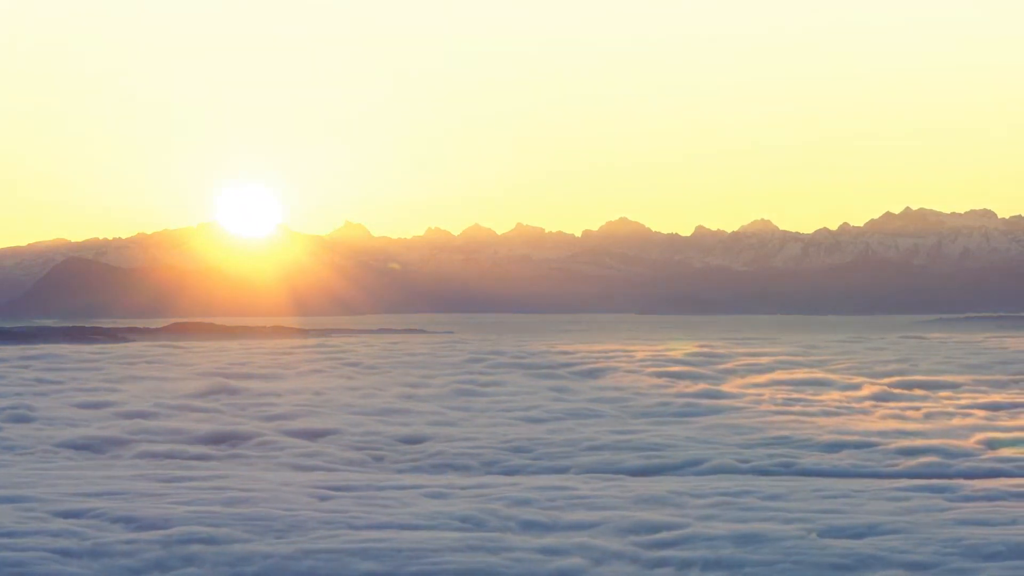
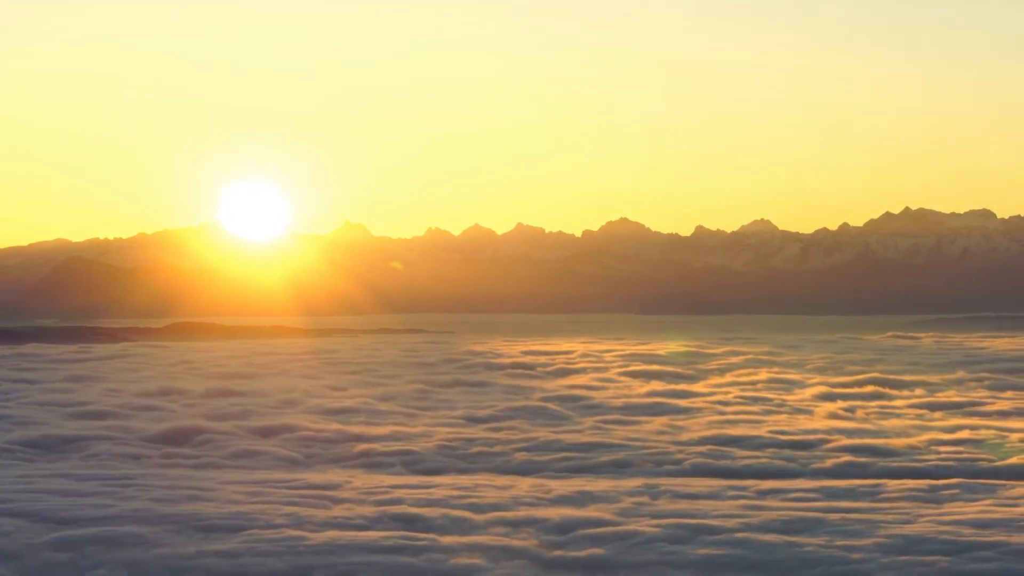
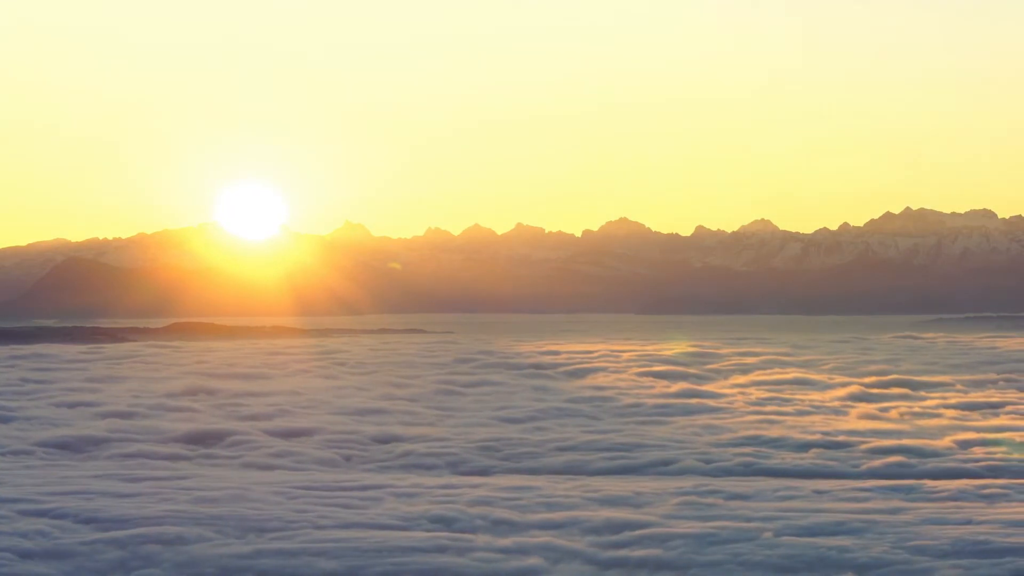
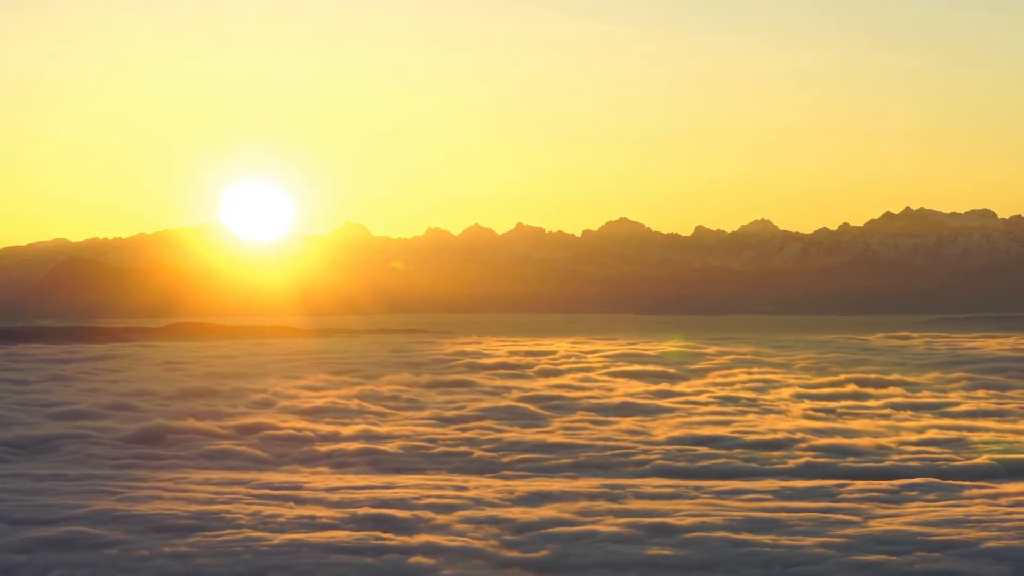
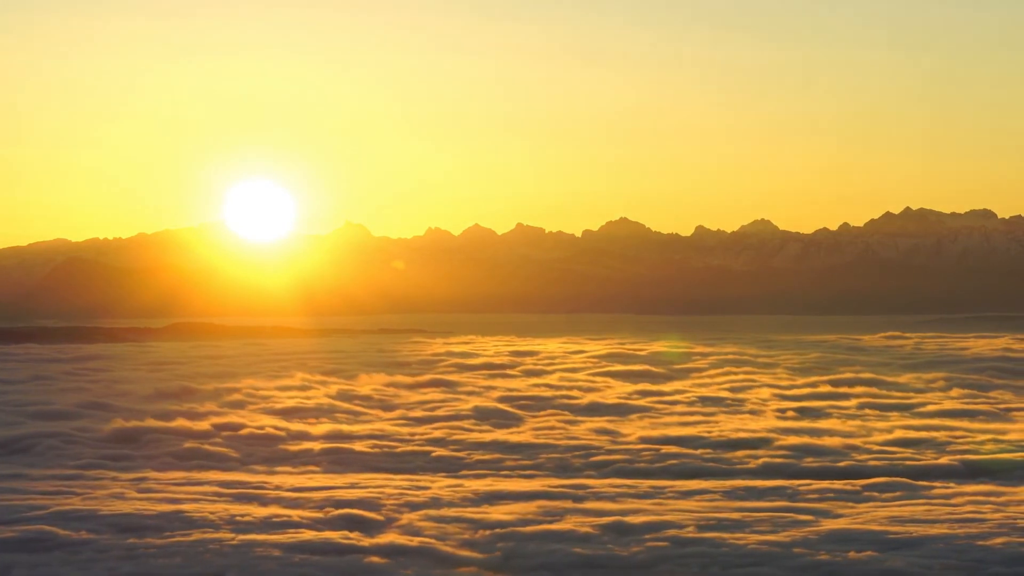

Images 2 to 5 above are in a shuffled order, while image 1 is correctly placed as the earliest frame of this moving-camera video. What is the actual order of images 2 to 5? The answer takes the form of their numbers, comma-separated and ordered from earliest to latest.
3, 2, 4, 5
